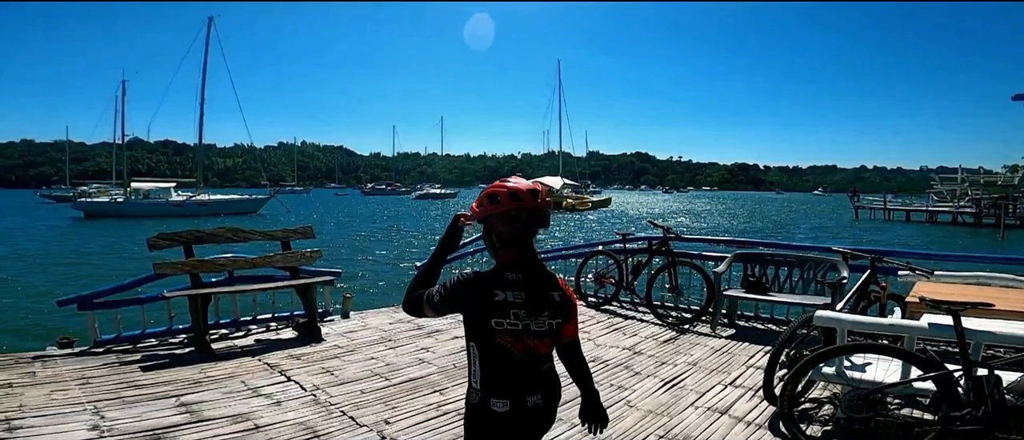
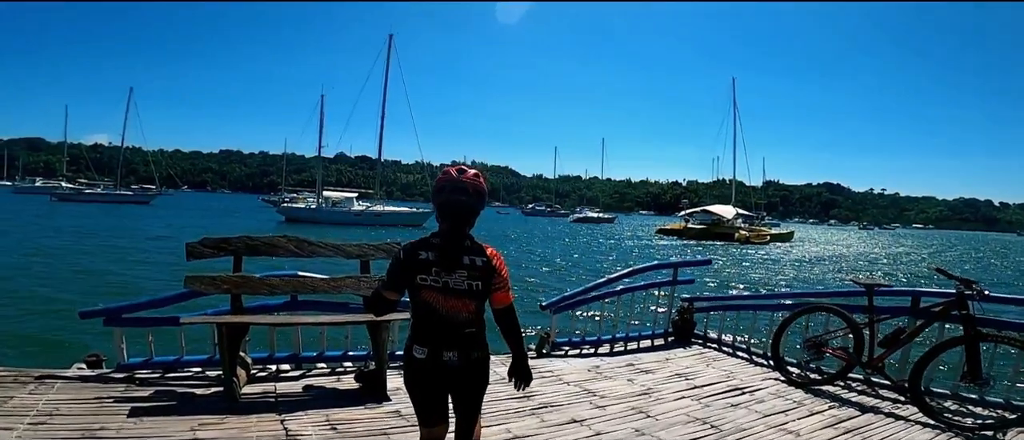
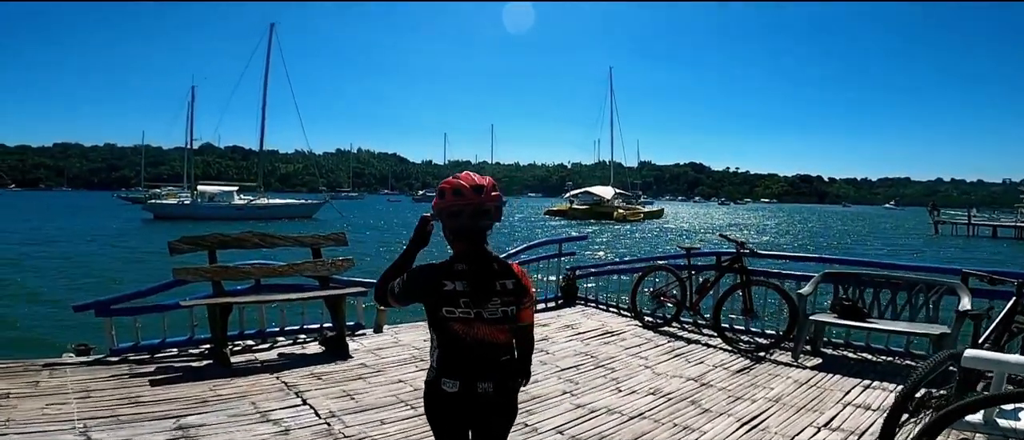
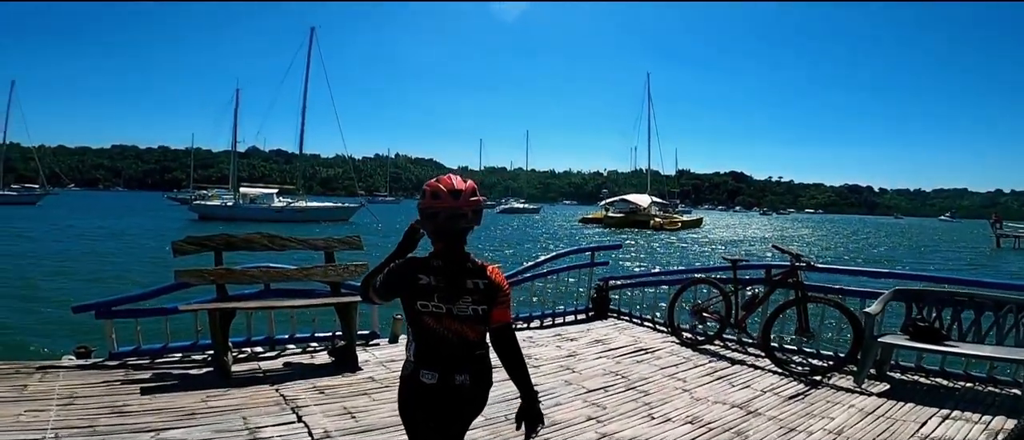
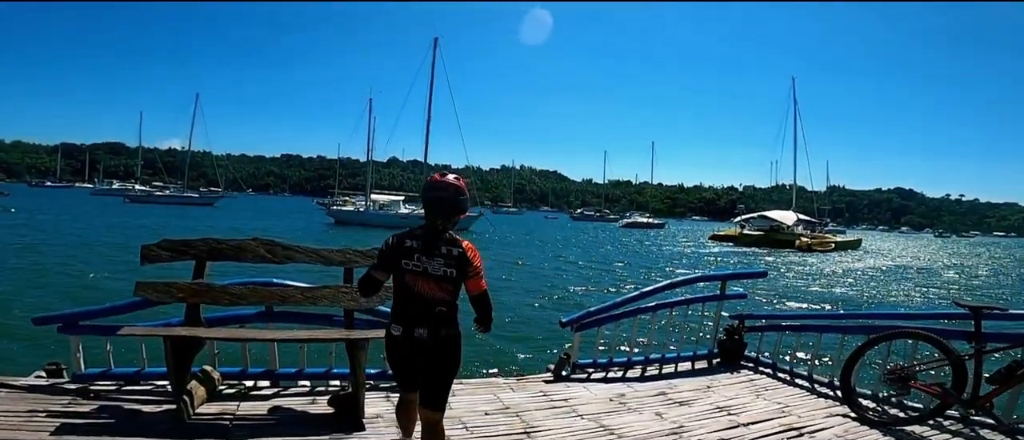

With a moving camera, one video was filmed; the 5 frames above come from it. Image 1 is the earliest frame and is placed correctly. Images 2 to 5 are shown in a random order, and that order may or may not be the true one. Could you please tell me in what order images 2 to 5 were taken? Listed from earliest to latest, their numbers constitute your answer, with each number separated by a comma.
3, 4, 2, 5
